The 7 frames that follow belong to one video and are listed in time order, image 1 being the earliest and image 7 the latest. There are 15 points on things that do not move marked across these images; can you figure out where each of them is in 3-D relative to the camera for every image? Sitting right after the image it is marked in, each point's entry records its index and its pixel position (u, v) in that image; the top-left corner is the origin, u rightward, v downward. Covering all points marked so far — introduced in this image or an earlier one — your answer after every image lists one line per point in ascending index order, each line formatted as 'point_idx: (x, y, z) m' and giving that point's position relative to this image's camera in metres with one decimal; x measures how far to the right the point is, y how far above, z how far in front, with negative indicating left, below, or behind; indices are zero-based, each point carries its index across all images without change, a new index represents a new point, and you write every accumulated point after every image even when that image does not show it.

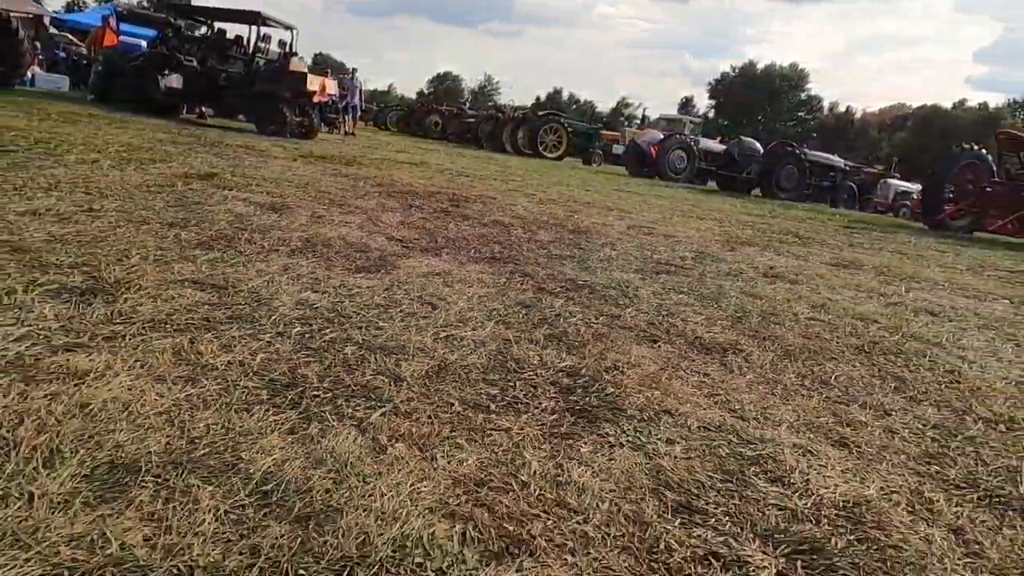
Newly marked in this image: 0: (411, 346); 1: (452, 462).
0: (-0.4, -0.2, +2.2) m
1: (-0.1, -0.4, +1.5) m
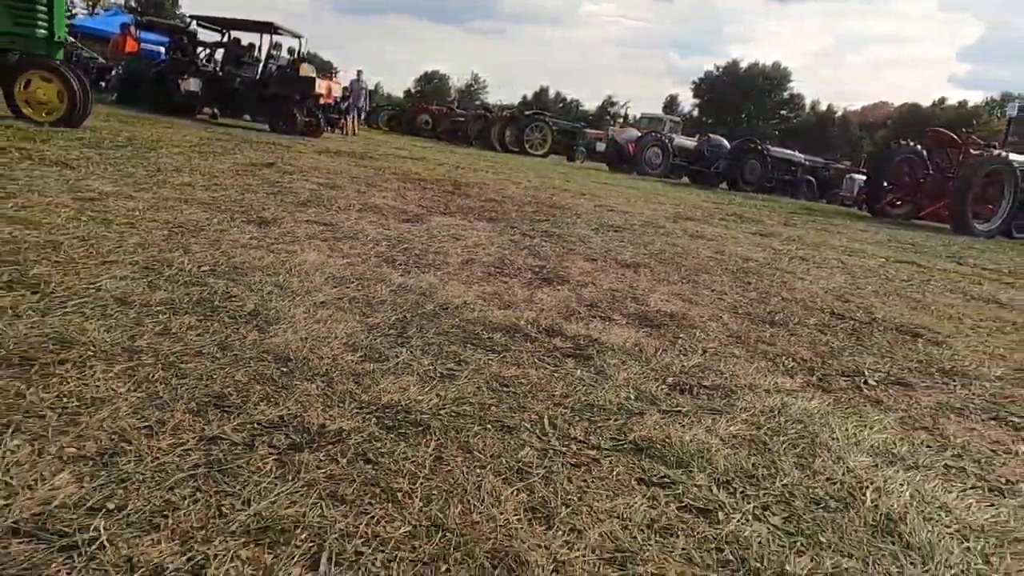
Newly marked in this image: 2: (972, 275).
0: (-0.4, +0.2, +3.9) m
1: (-0.2, 0.0, +3.3) m
2: (+5.4, +0.1, +7.1) m
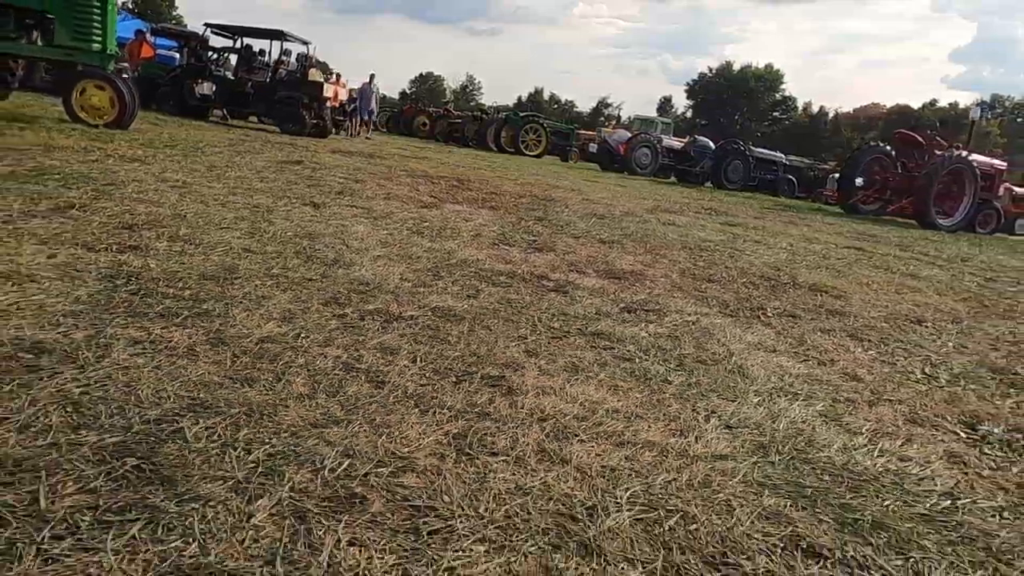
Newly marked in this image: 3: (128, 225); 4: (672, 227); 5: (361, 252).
0: (-0.4, +0.5, +5.0) m
1: (-0.2, +0.3, +4.3) m
2: (+5.4, +0.4, +8.2) m
3: (-2.2, +0.3, +3.5) m
4: (+1.9, +0.7, +7.4) m
5: (-0.9, +0.2, +3.7) m
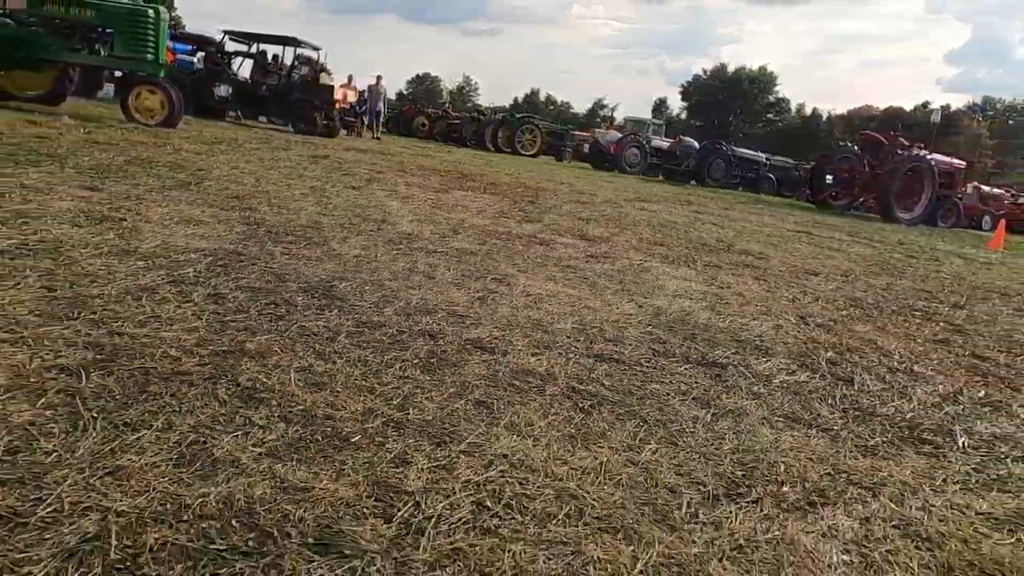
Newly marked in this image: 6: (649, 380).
0: (-0.4, +0.8, +6.4) m
1: (-0.2, +0.6, +5.7) m
2: (+5.3, +0.8, +9.7) m
3: (-2.2, +0.7, +4.8) m
4: (+1.9, +1.1, +8.8) m
5: (-0.9, +0.6, +5.1) m
6: (+0.5, -0.4, +2.3) m
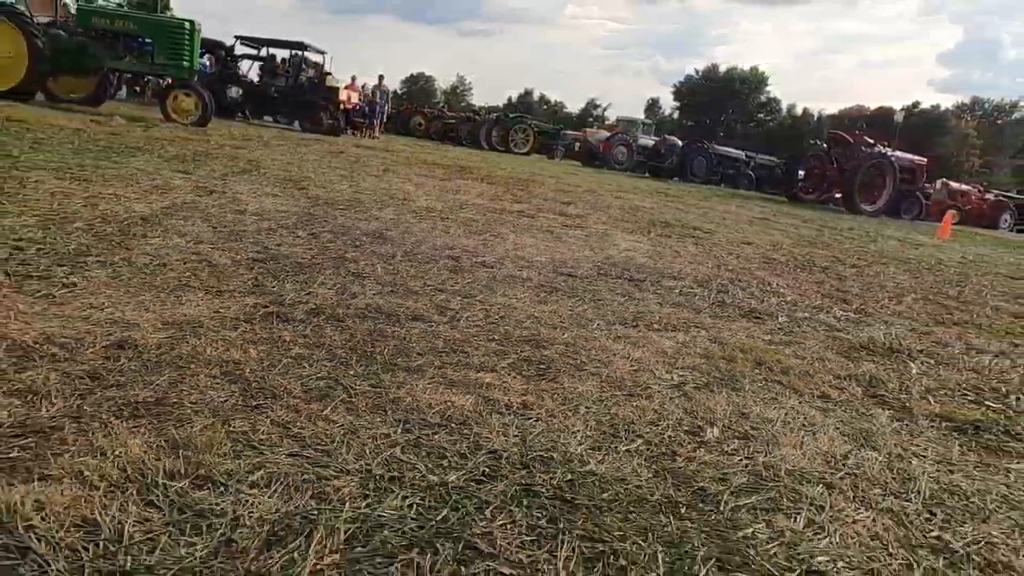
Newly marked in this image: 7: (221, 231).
0: (-0.5, +1.2, +7.8) m
1: (-0.3, +1.0, +7.1) m
2: (+5.2, +1.1, +11.1) m
3: (-2.2, +1.1, +6.2) m
4: (+1.8, +1.5, +10.2) m
5: (-1.0, +1.0, +6.5) m
6: (+0.5, 0.0, +3.7) m
7: (-1.7, +0.3, +3.6) m
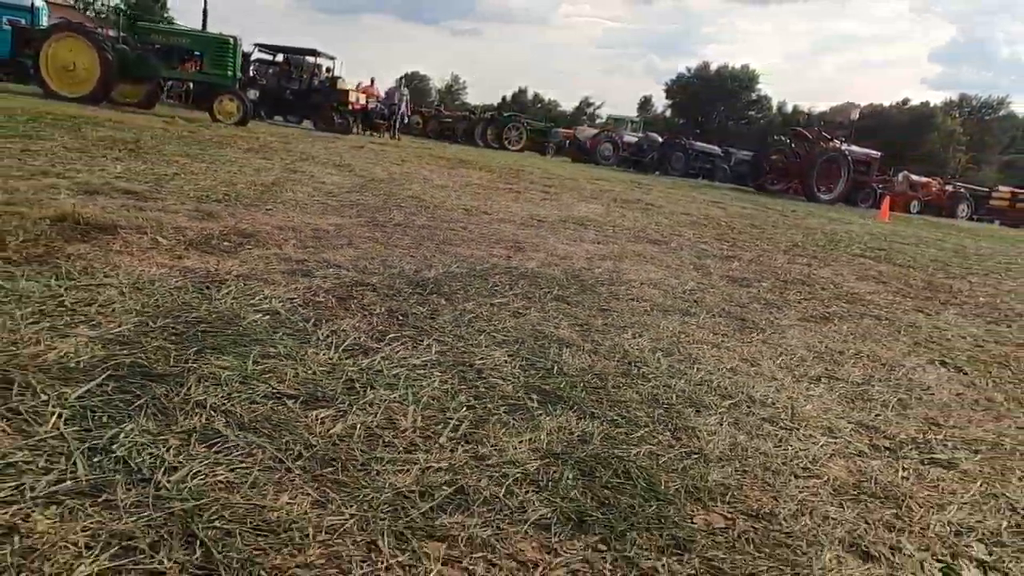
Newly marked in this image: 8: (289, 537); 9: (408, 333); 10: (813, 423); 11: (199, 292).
0: (-0.6, +1.8, +9.9) m
1: (-0.4, +1.6, +9.2) m
2: (+5.1, +1.8, +13.2) m
3: (-2.3, +1.6, +8.3) m
4: (+1.7, +2.1, +12.3) m
5: (-1.1, +1.5, +8.6) m
6: (+0.4, +0.6, +5.8) m
7: (-1.8, +0.9, +5.7) m
8: (-0.4, -0.5, +1.2) m
9: (-0.4, -0.2, +2.4) m
10: (+1.0, -0.5, +2.1) m
11: (-1.3, 0.0, +2.5) m
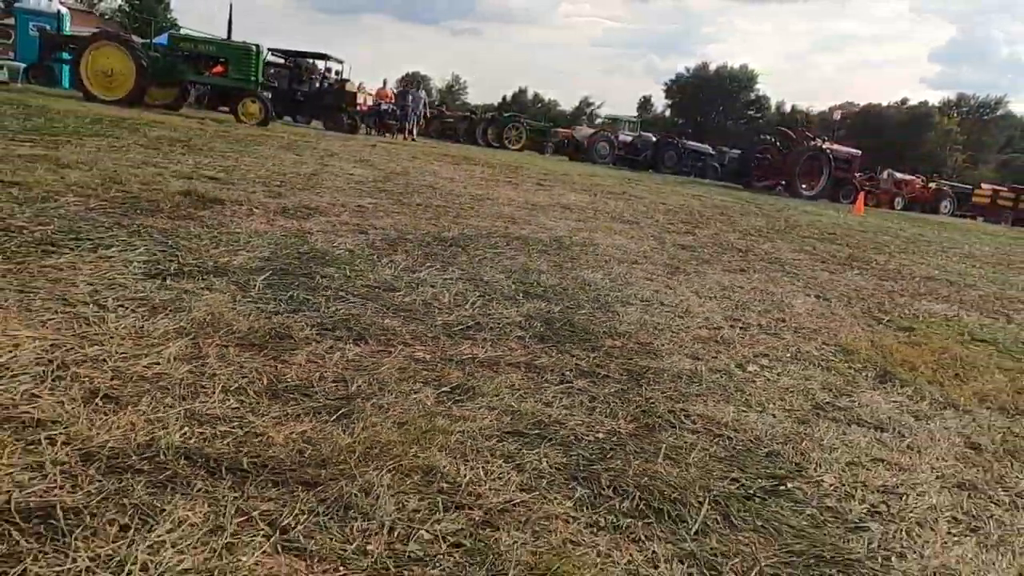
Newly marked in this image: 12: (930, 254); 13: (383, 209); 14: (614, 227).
0: (-0.6, +2.1, +11.1) m
1: (-0.4, +1.9, +10.4) m
2: (+5.1, +2.1, +14.4) m
3: (-2.4, +2.0, +9.5) m
4: (+1.7, +2.4, +13.5) m
5: (-1.1, +1.8, +9.8) m
6: (+0.4, +0.9, +7.0) m
7: (-1.8, +1.2, +6.9) m
8: (-0.5, -0.2, +2.4) m
9: (-0.4, +0.1, +3.6) m
10: (+1.0, -0.1, +3.3) m
11: (-1.3, +0.3, +3.7) m
12: (+5.7, +0.5, +8.4) m
13: (-1.1, +0.7, +5.2) m
14: (+1.0, +0.6, +6.2) m
